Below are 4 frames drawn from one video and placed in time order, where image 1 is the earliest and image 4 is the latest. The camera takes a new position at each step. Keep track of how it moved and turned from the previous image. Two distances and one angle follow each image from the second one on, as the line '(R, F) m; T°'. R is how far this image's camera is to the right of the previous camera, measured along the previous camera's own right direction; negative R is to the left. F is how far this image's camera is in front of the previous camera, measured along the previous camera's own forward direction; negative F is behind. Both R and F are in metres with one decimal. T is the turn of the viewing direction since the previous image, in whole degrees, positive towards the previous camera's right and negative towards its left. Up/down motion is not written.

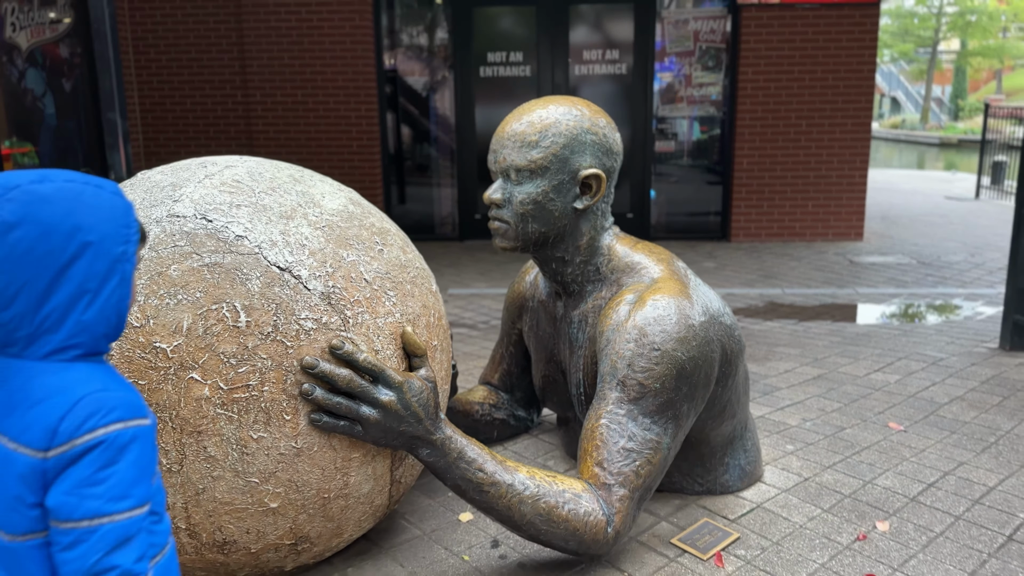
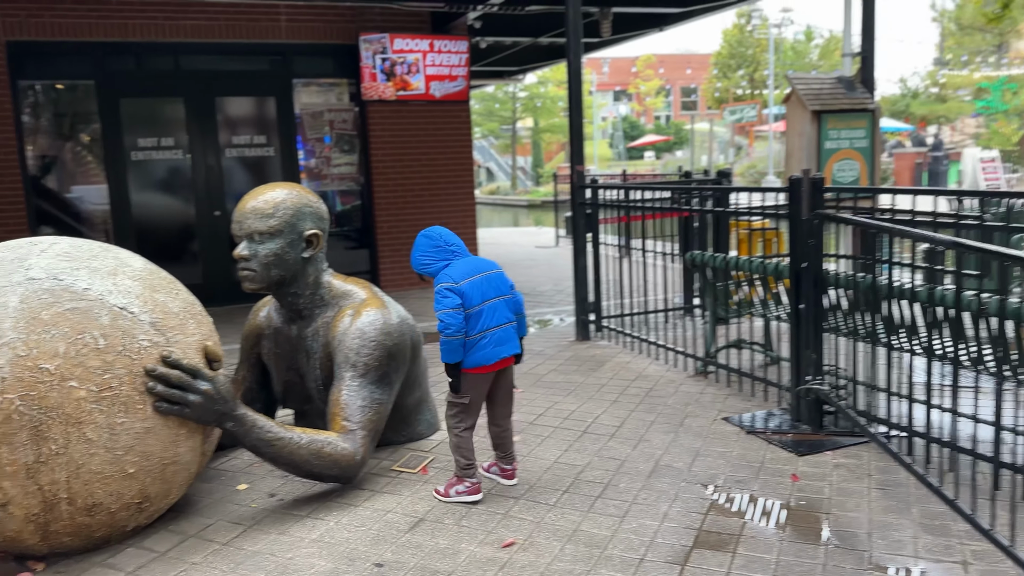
(-0.6, -1.4) m; +25°
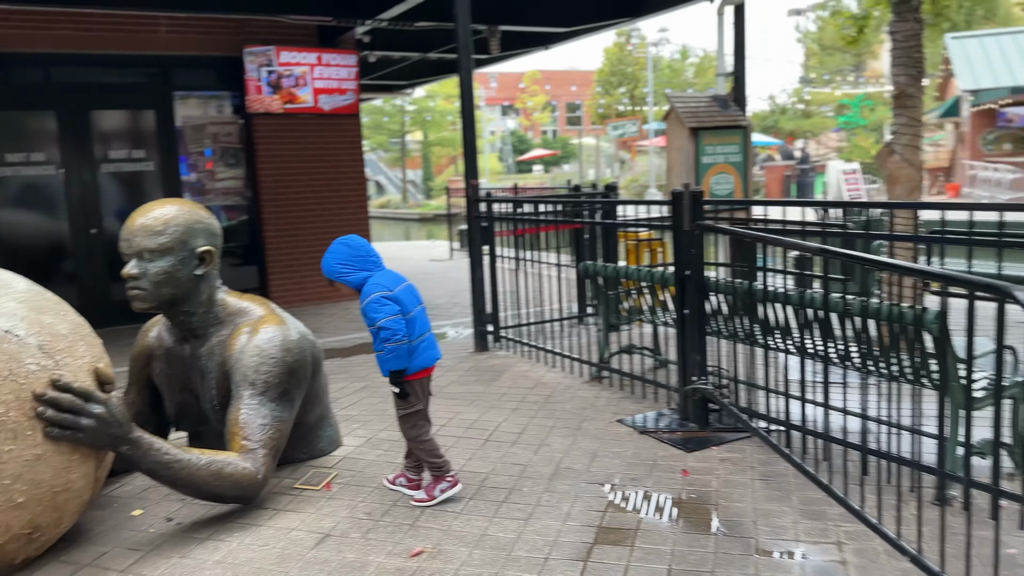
(0.0, -0.1) m; +7°
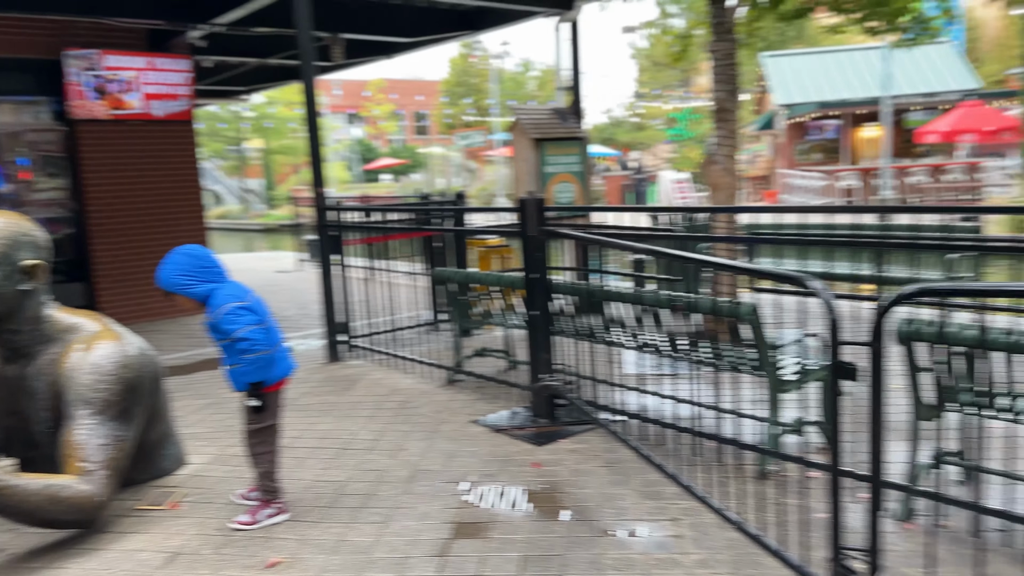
(0.0, -0.1) m; +10°
